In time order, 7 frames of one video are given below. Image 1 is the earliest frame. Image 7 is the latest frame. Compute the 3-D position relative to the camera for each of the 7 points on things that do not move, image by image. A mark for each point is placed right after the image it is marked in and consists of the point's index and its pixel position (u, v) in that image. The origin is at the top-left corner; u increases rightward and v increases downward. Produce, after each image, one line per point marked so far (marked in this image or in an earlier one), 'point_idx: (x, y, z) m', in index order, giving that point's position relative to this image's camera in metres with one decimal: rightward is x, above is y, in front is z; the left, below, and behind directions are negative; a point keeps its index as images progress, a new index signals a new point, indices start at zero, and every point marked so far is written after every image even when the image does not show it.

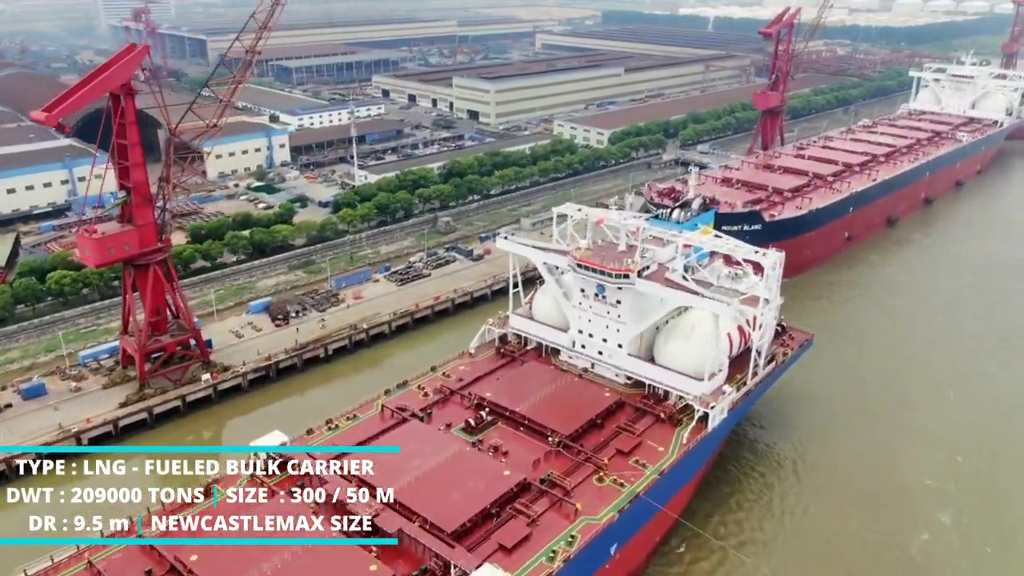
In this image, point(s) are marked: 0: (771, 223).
0: (+6.9, +1.8, +18.7) m
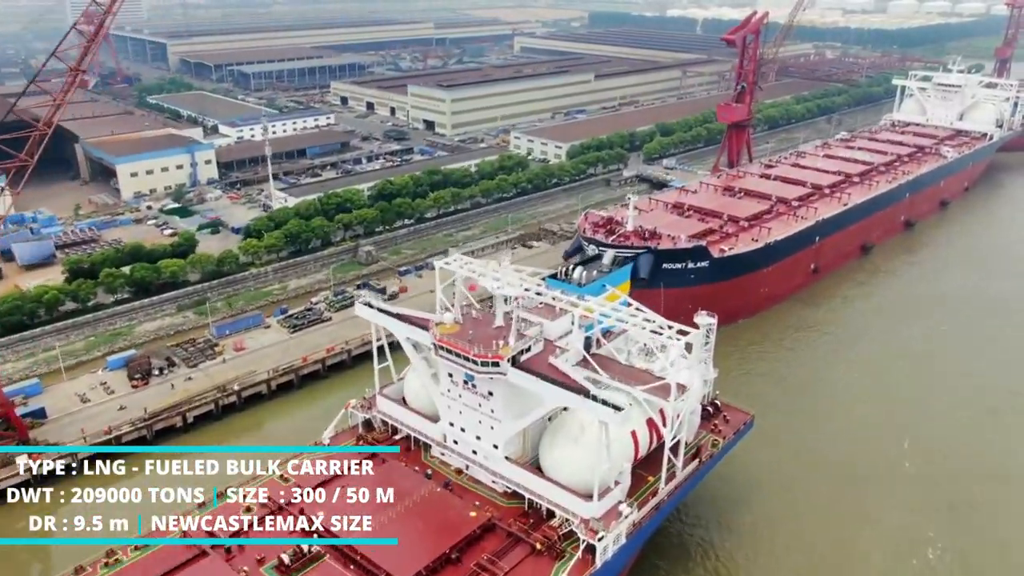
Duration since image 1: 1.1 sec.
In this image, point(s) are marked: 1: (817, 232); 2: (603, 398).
0: (+4.8, +0.7, +16.3) m
1: (+8.3, +1.5, +18.8) m
2: (+1.0, -1.3, +8.0) m
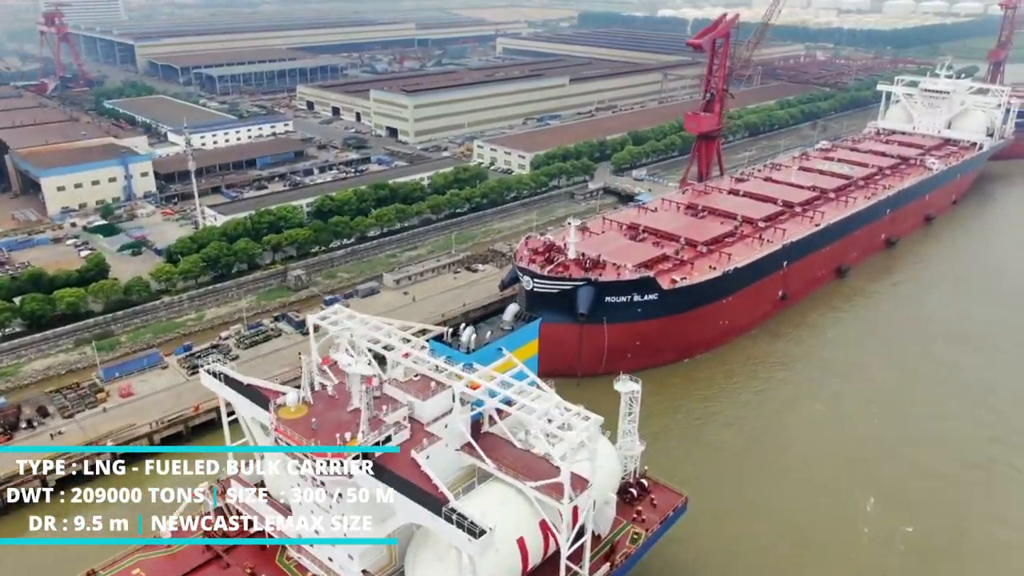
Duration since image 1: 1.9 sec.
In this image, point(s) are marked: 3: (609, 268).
0: (+3.3, -0.1, +14.6) m
1: (+6.7, +0.8, +17.1) m
2: (-0.5, -2.1, +6.2) m
3: (+2.0, +0.4, +14.7) m
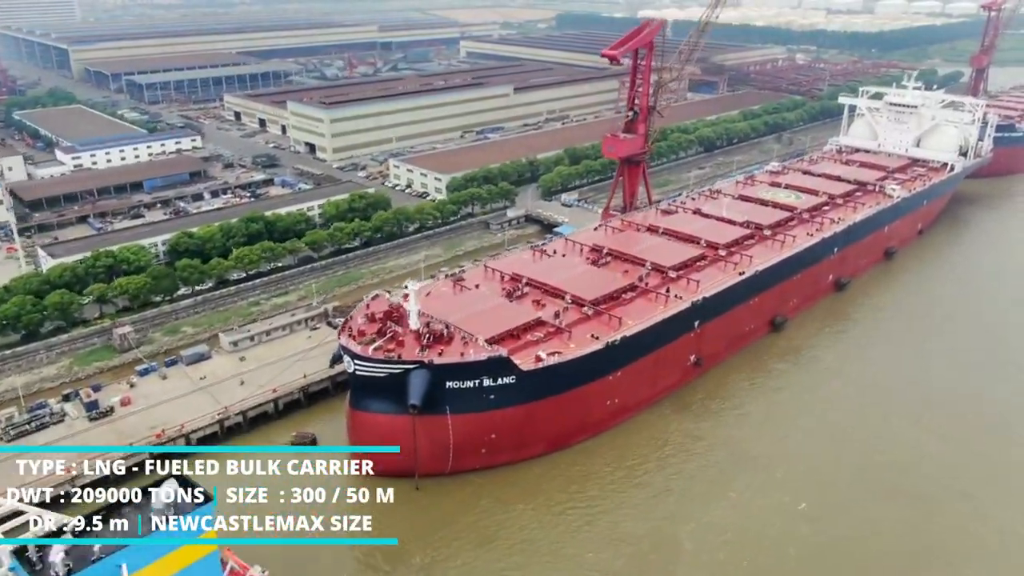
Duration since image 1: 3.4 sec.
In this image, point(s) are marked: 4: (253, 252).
0: (+0.3, -1.4, +11.6) m
1: (+3.7, -0.6, +14.1) m
2: (-3.4, -3.4, +3.2) m
3: (-0.9, -0.9, +11.7) m
4: (-6.8, +1.0, +18.1) m
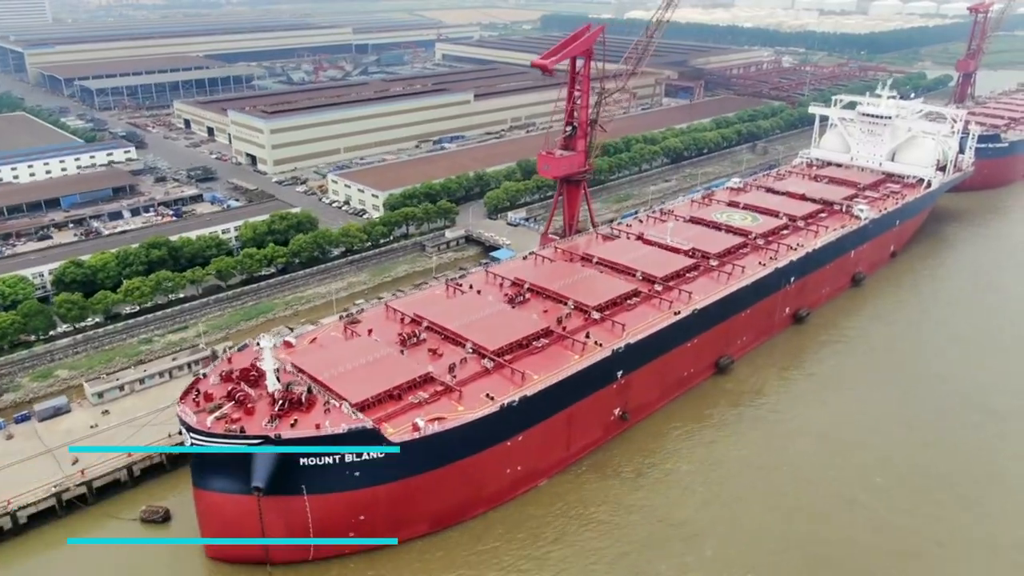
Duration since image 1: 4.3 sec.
0: (-1.5, -2.3, +9.8) m
1: (+1.9, -1.4, +12.4) m
2: (-5.3, -4.3, +1.5) m
3: (-2.8, -1.8, +10.0) m
4: (-8.7, +0.1, +16.4) m
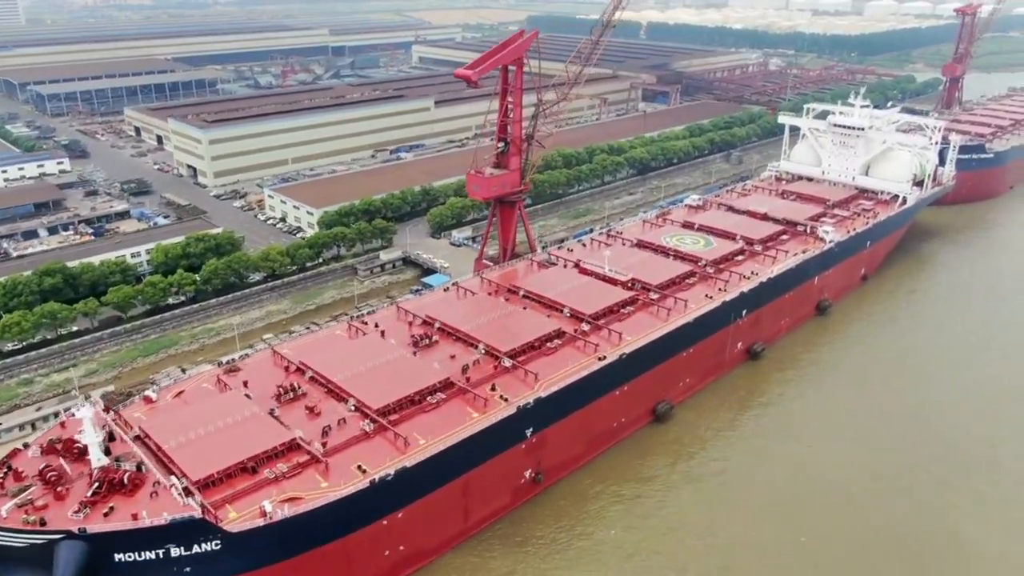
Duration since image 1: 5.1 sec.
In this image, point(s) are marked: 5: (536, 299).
0: (-3.2, -3.0, +8.3) m
1: (+0.2, -2.1, +10.8) m
2: (-7.0, -5.0, -0.1) m
3: (-4.5, -2.5, +8.4) m
4: (-10.4, -0.6, +14.8) m
5: (+0.5, -0.2, +13.9) m
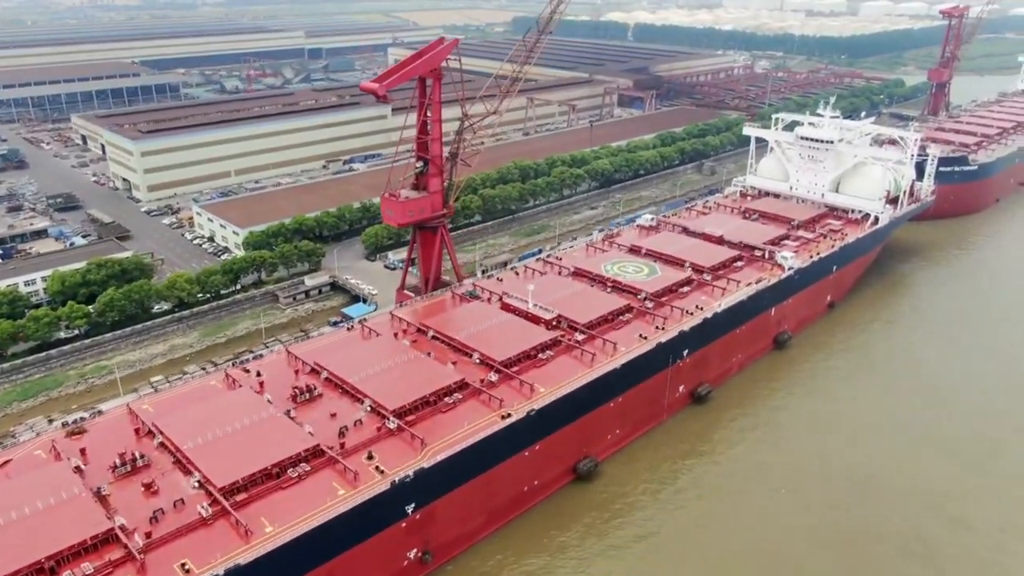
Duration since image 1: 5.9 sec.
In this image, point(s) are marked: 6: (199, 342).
0: (-4.9, -3.7, +6.7) m
1: (-1.5, -2.9, +9.3) m
2: (-8.7, -5.7, -1.6) m
3: (-6.1, -3.2, +6.9) m
4: (-12.0, -1.3, +13.3) m
5: (-1.2, -0.9, +12.3) m
6: (-7.2, -1.2, +15.8) m
